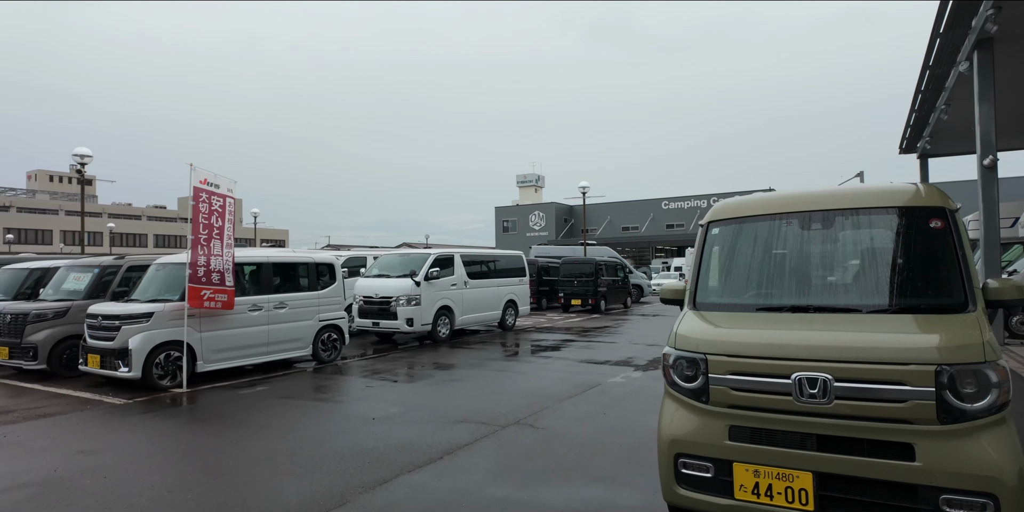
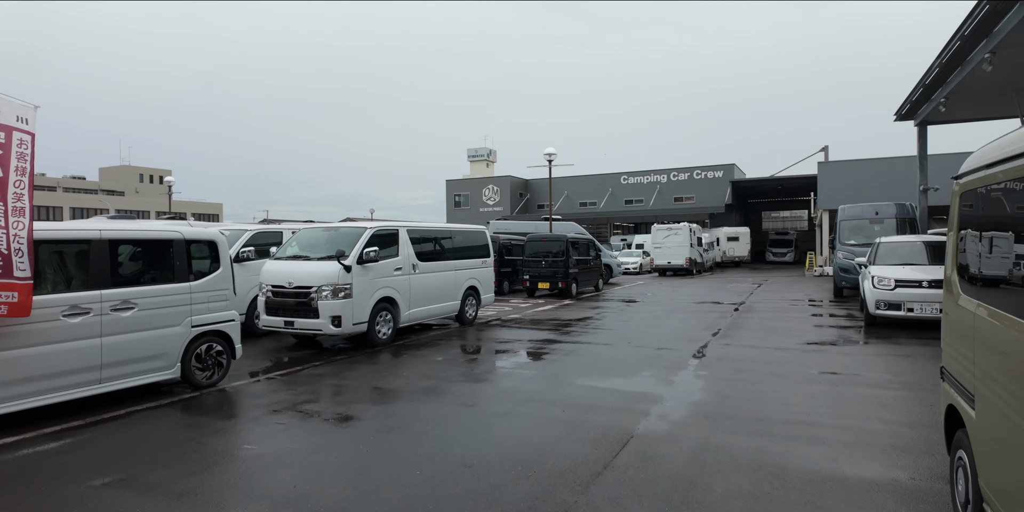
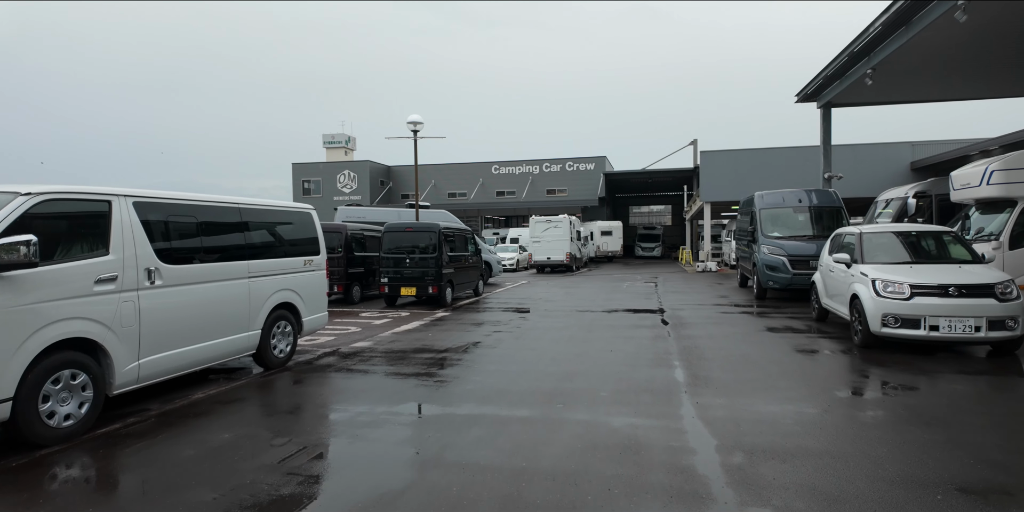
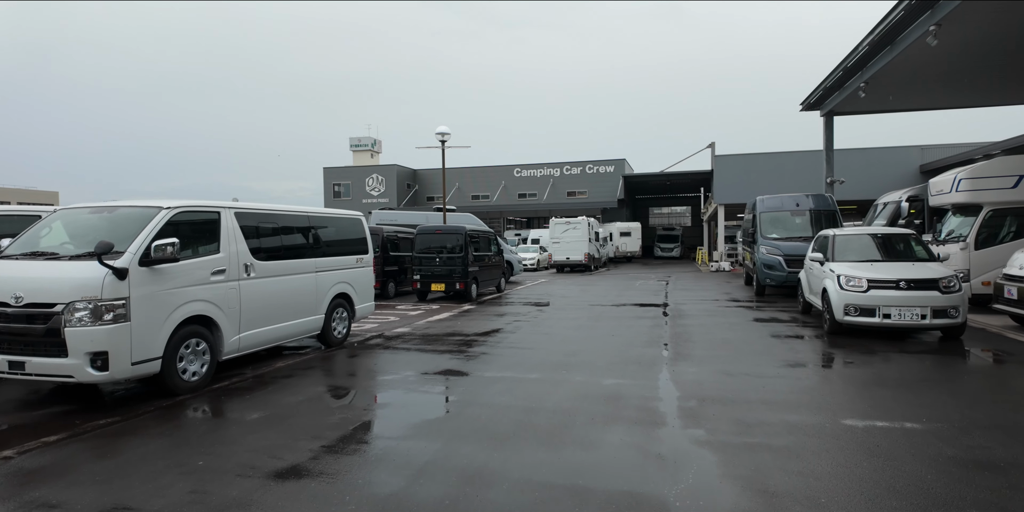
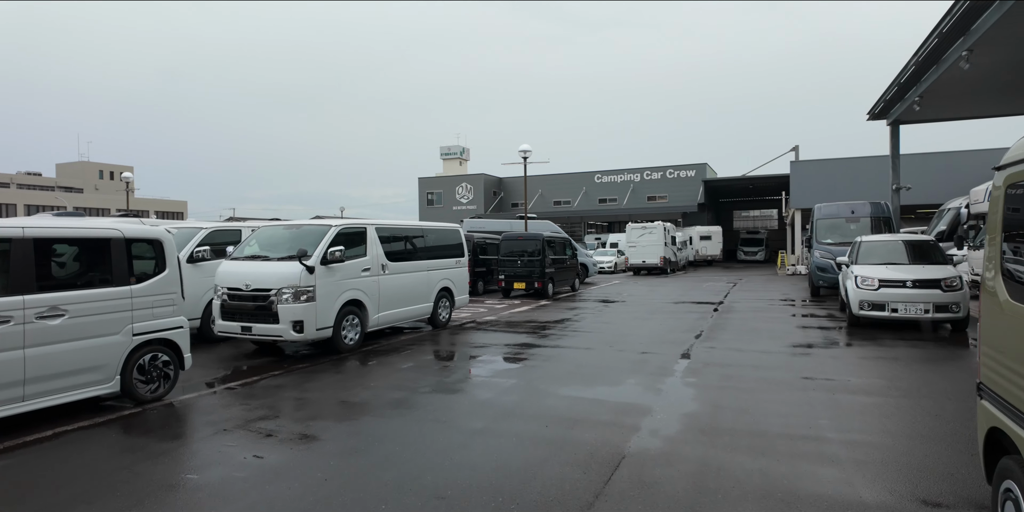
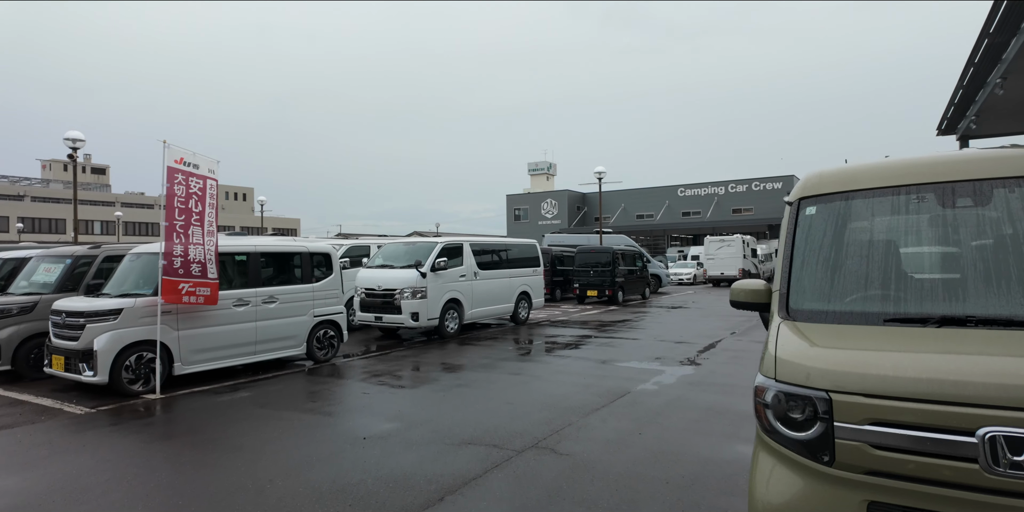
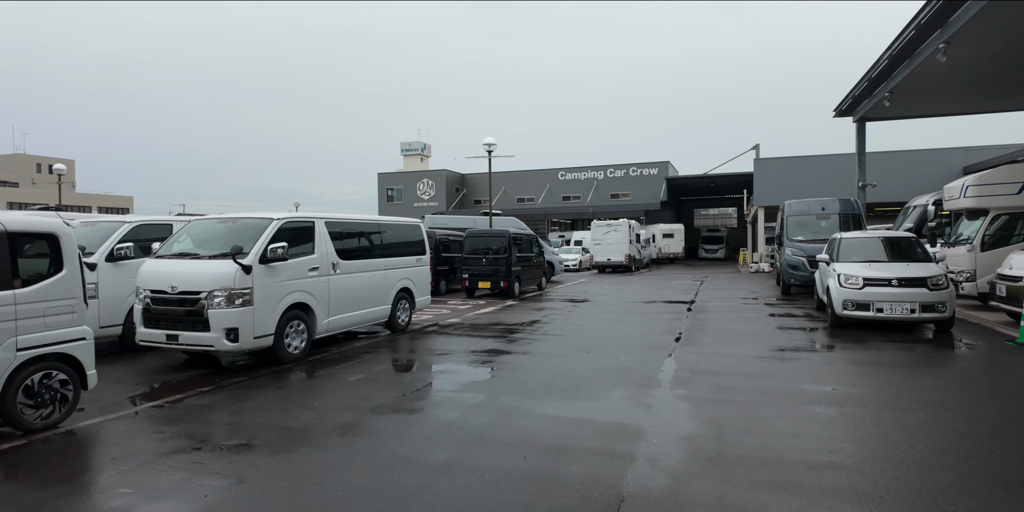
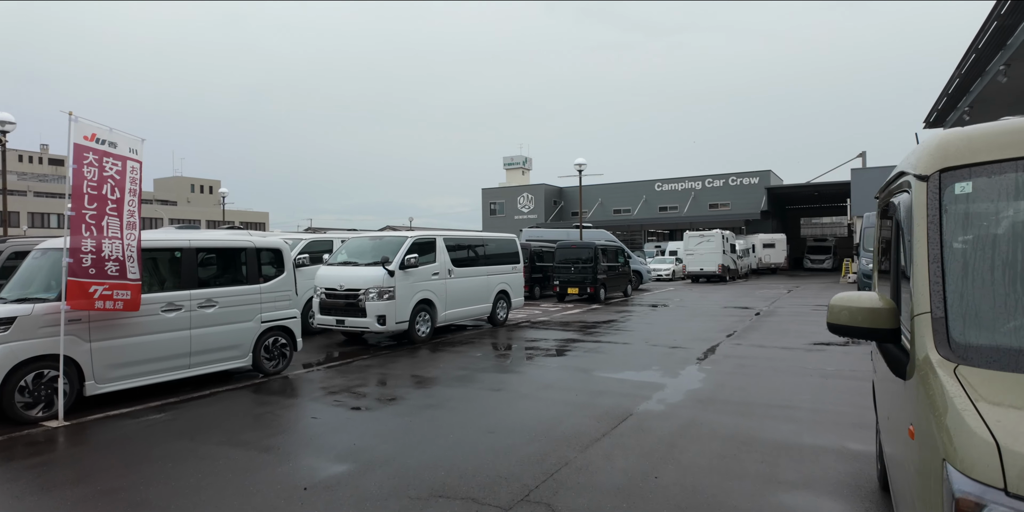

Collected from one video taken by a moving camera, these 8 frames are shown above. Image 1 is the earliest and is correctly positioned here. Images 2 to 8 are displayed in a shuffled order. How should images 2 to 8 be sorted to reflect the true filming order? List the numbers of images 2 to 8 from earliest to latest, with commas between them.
6, 8, 2, 5, 7, 4, 3
